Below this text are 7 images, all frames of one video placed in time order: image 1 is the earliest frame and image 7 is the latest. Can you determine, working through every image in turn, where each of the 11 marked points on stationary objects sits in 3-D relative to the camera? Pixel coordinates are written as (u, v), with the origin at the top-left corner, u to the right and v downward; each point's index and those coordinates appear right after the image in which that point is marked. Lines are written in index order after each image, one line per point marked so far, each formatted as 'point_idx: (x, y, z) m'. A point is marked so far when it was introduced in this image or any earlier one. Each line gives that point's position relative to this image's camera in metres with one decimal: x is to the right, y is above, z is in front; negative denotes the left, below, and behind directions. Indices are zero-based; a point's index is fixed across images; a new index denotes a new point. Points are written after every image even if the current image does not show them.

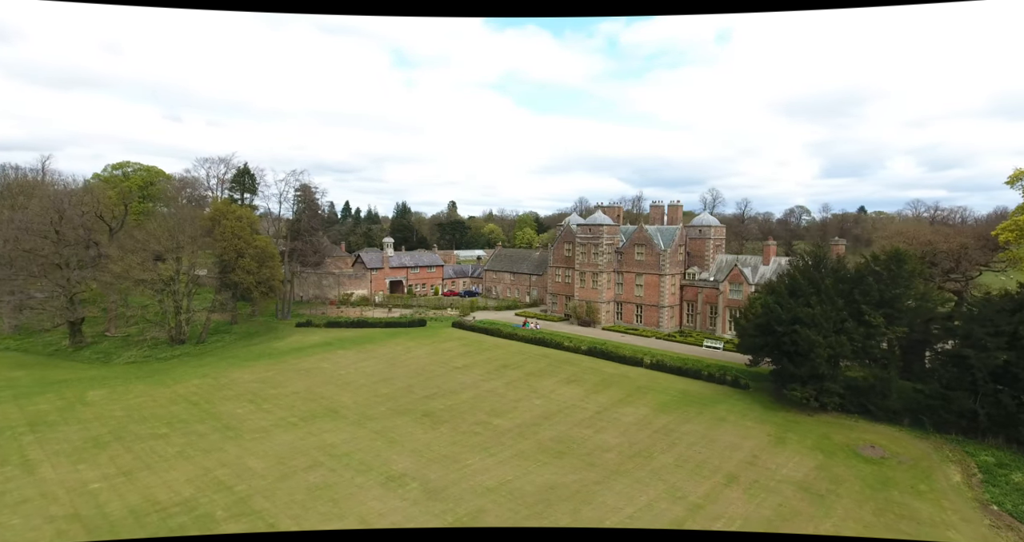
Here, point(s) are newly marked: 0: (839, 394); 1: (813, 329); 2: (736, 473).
0: (+11.7, -4.4, +19.4) m
1: (+10.7, -2.0, +19.1) m
2: (+6.6, -5.9, +16.0) m
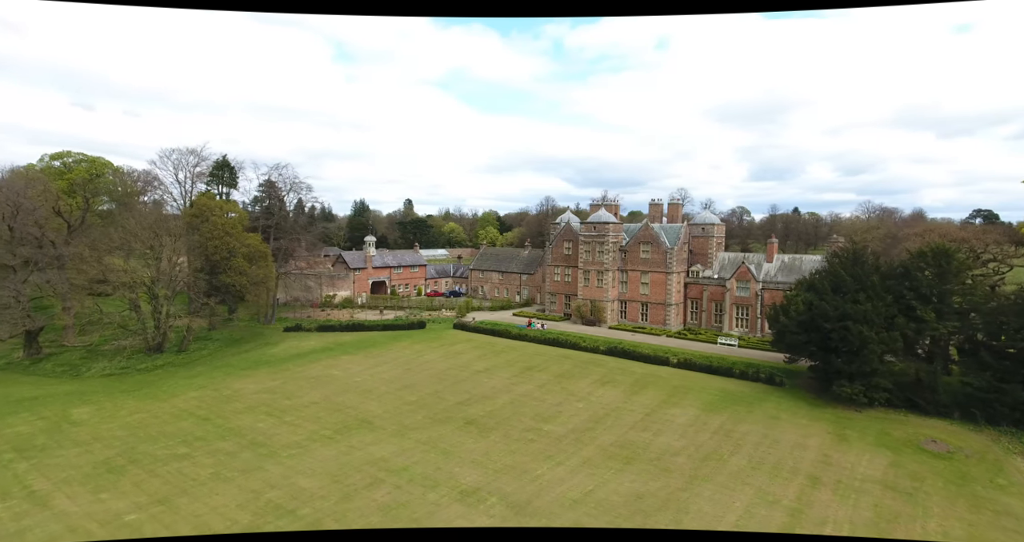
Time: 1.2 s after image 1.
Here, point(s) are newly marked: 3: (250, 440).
0: (+13.5, -4.3, +19.6) m
1: (+12.5, -1.9, +19.2) m
2: (+8.7, -5.8, +15.7) m
3: (-8.6, -5.6, +18.0) m
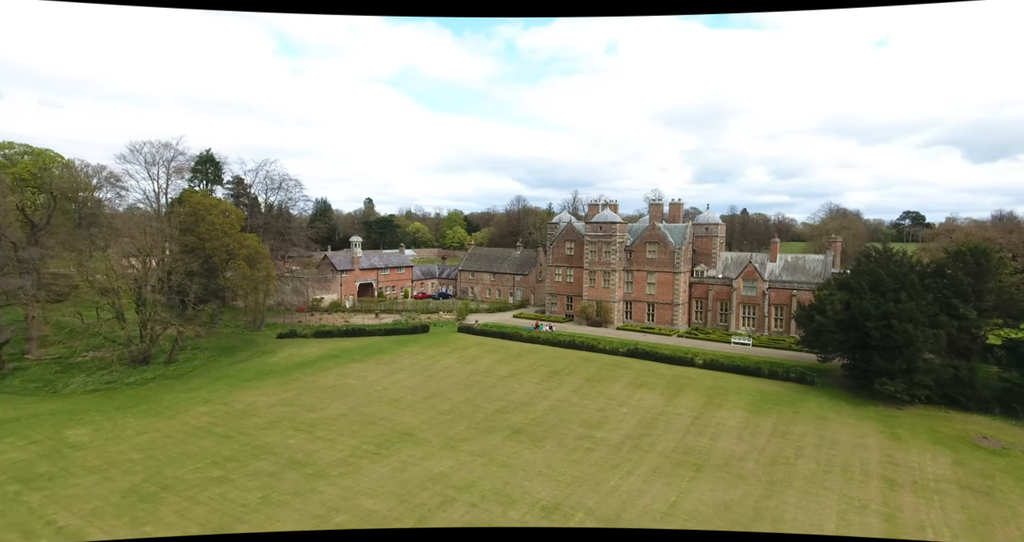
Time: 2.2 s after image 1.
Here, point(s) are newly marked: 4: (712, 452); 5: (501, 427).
0: (+15.2, -4.3, +19.9) m
1: (+14.2, -1.9, +19.4) m
2: (+10.7, -5.8, +15.6) m
3: (-6.8, -5.7, +16.5) m
4: (+6.2, -5.7, +17.0) m
5: (-0.4, -5.5, +19.3) m
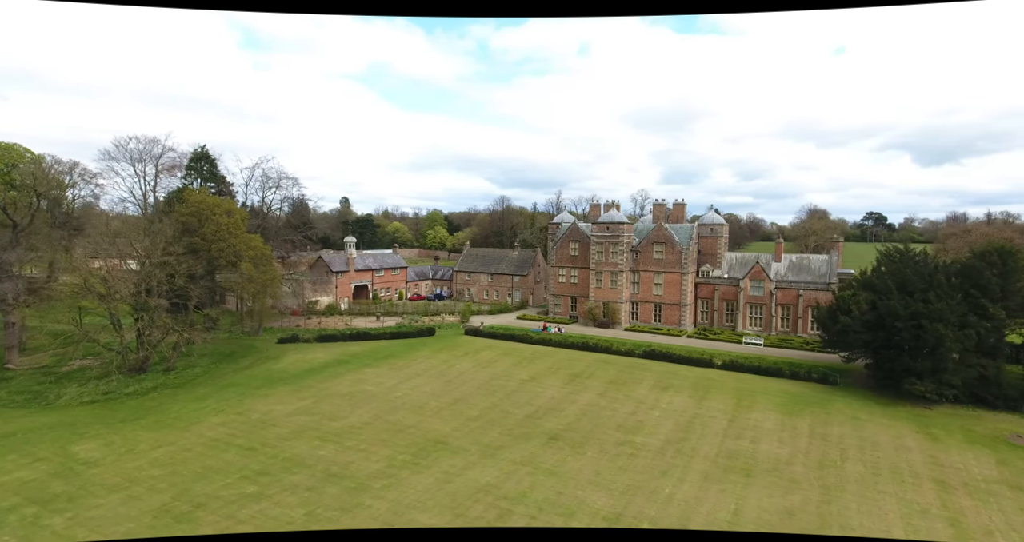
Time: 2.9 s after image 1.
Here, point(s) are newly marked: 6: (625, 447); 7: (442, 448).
0: (+16.4, -4.3, +20.0) m
1: (+15.4, -1.9, +19.5) m
2: (+12.1, -5.8, +15.5) m
3: (-5.4, -5.8, +15.7) m
4: (+7.5, -5.7, +16.8) m
5: (+0.8, -5.6, +18.7) m
6: (+3.6, -5.7, +17.5) m
7: (-2.3, -5.7, +17.5) m
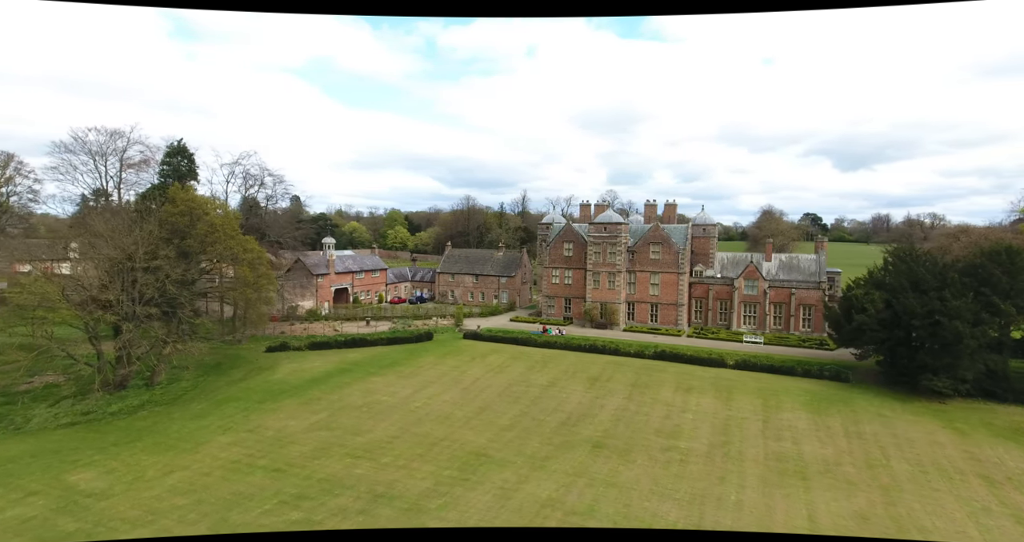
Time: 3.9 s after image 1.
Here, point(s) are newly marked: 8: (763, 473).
0: (+17.5, -4.2, +20.8) m
1: (+16.6, -1.9, +20.2) m
2: (+13.7, -5.8, +15.9) m
3: (-3.8, -5.9, +14.5) m
4: (+9.0, -5.8, +16.7) m
5: (+2.2, -5.7, +18.1) m
6: (+5.0, -5.7, +17.2) m
7: (-0.8, -5.8, +16.7) m
8: (+7.3, -5.9, +15.8) m
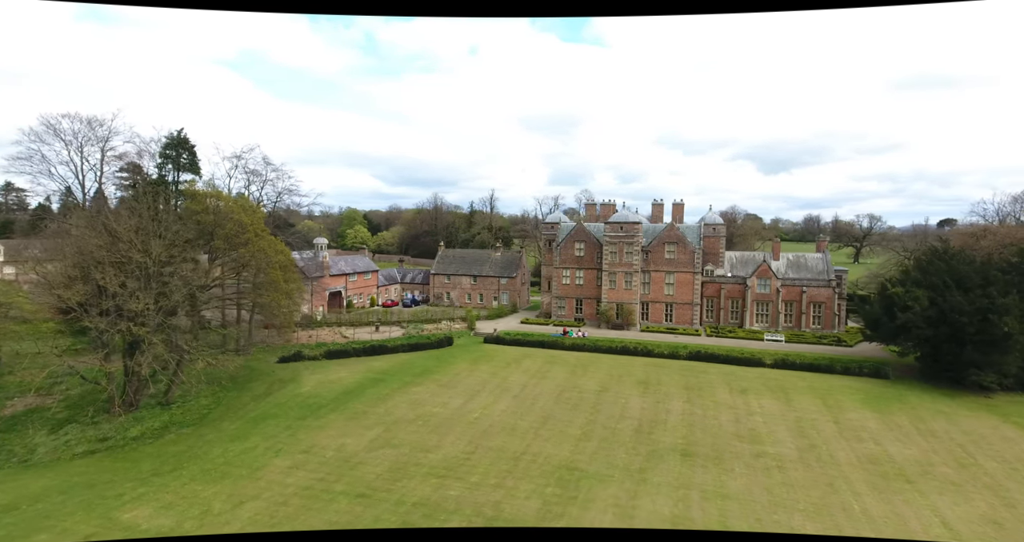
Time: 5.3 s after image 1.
0: (+19.8, -4.2, +21.5) m
1: (+18.9, -1.8, +20.8) m
2: (+16.5, -5.8, +16.3) m
3: (-0.8, -6.0, +13.3) m
4: (+11.8, -5.8, +16.7) m
5: (+4.8, -5.7, +17.4) m
6: (+7.8, -5.8, +16.8) m
7: (+2.0, -5.9, +15.7) m
8: (+10.1, -5.9, +15.6) m
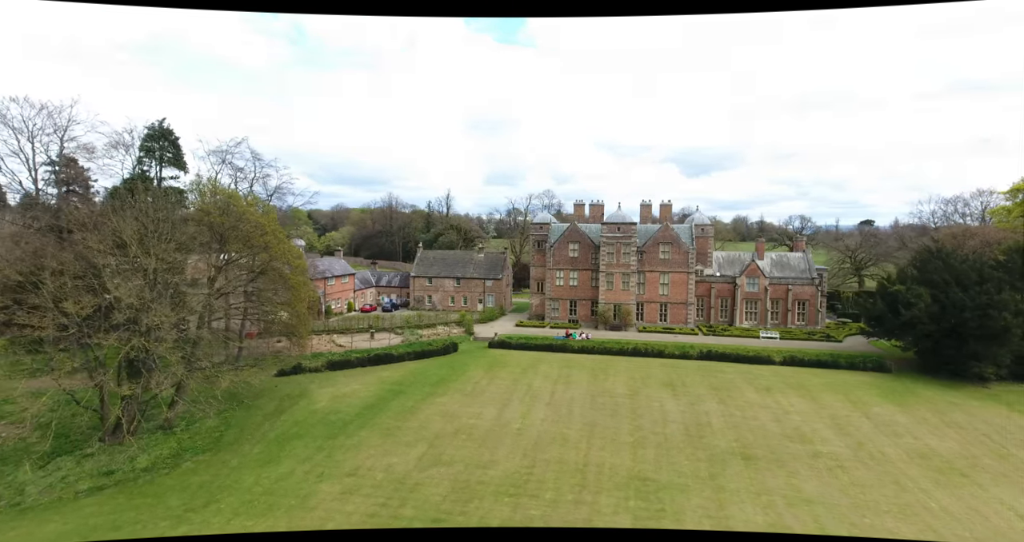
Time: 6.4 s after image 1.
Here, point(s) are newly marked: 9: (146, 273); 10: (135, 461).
0: (+21.1, -4.1, +23.0) m
1: (+20.2, -1.7, +22.2) m
2: (+18.4, -5.7, +17.5) m
3: (+1.5, -6.2, +12.5) m
4: (+13.6, -5.8, +17.3) m
5: (+6.6, -5.8, +17.3) m
6: (+9.7, -5.8, +16.9) m
7: (+4.0, -6.0, +15.2) m
8: (+12.1, -5.9, +16.0) m
9: (-11.7, -0.1, +17.1) m
10: (-11.9, -5.9, +17.1) m
